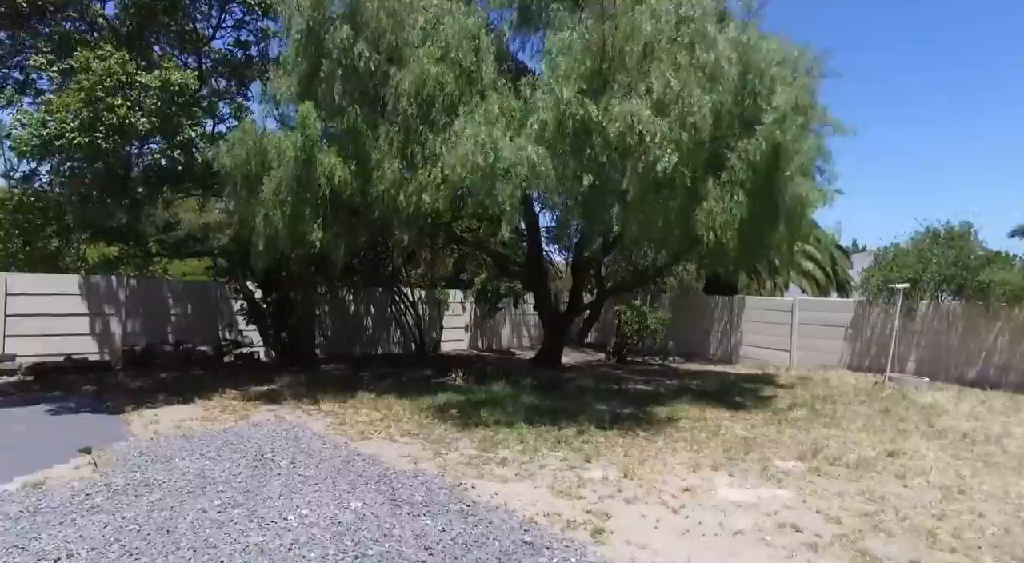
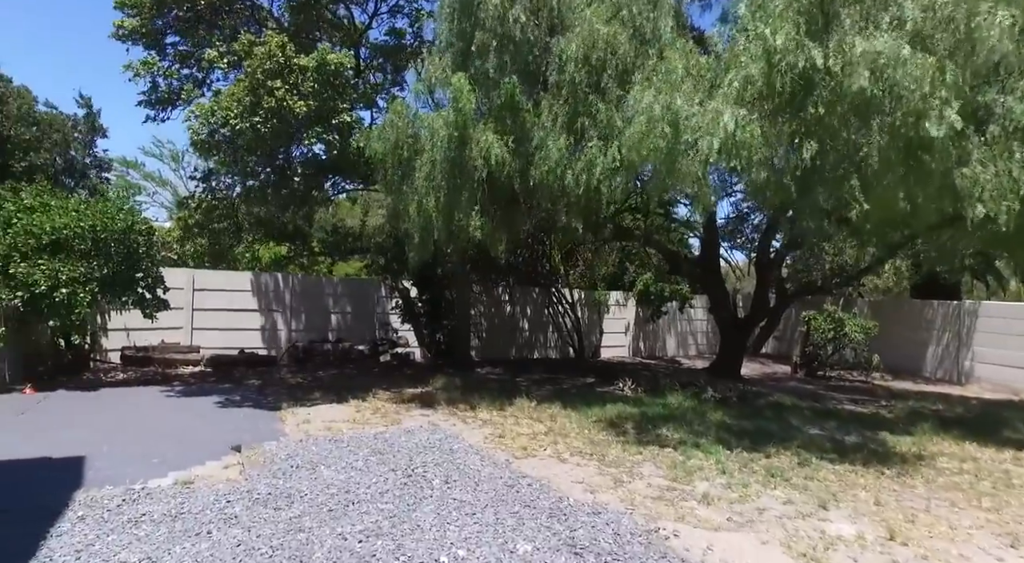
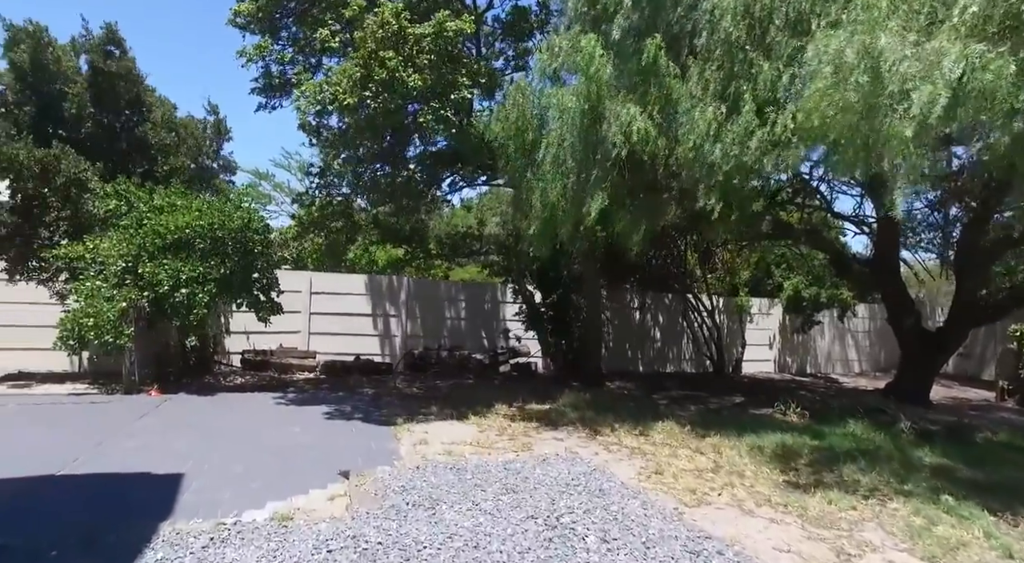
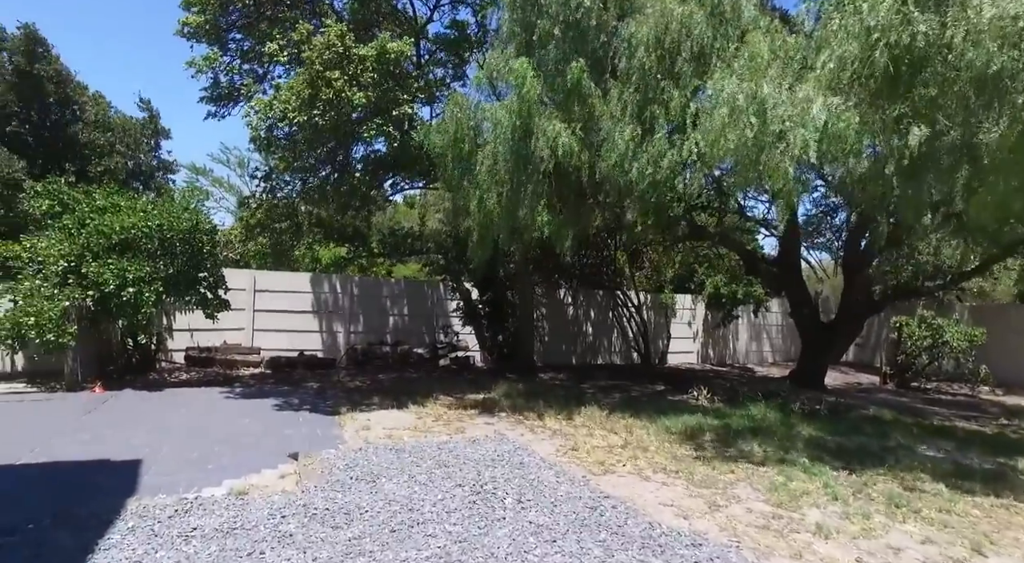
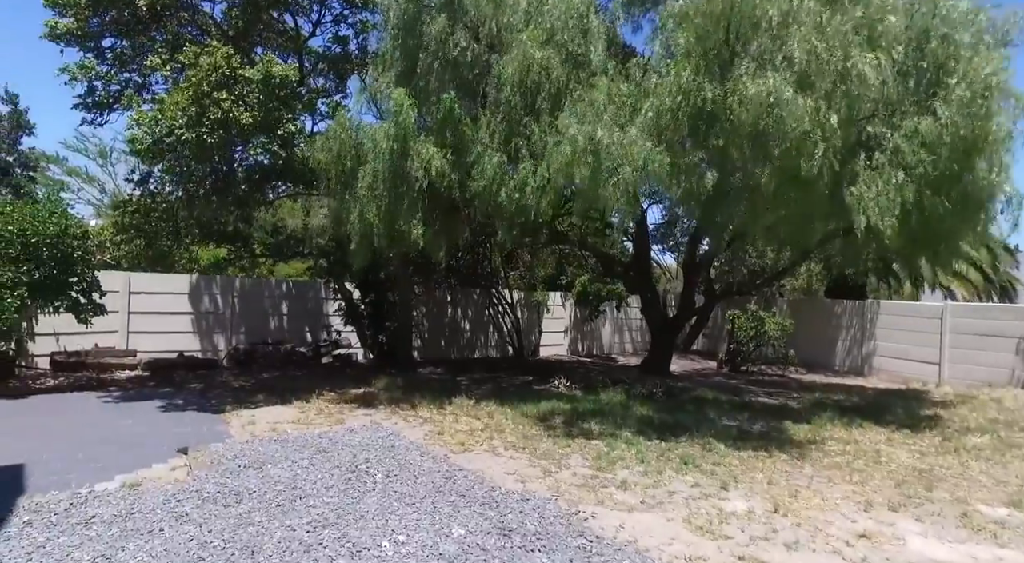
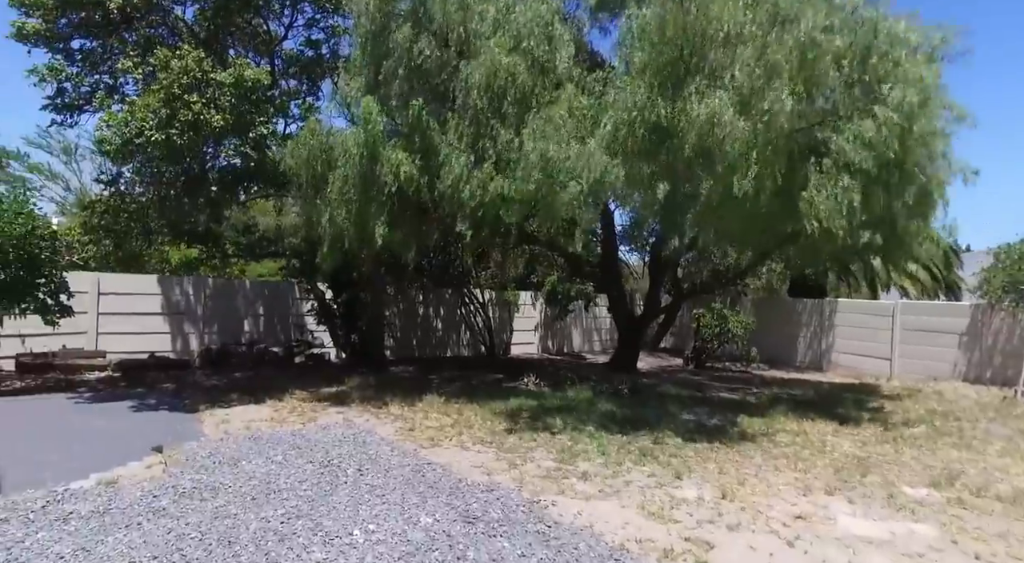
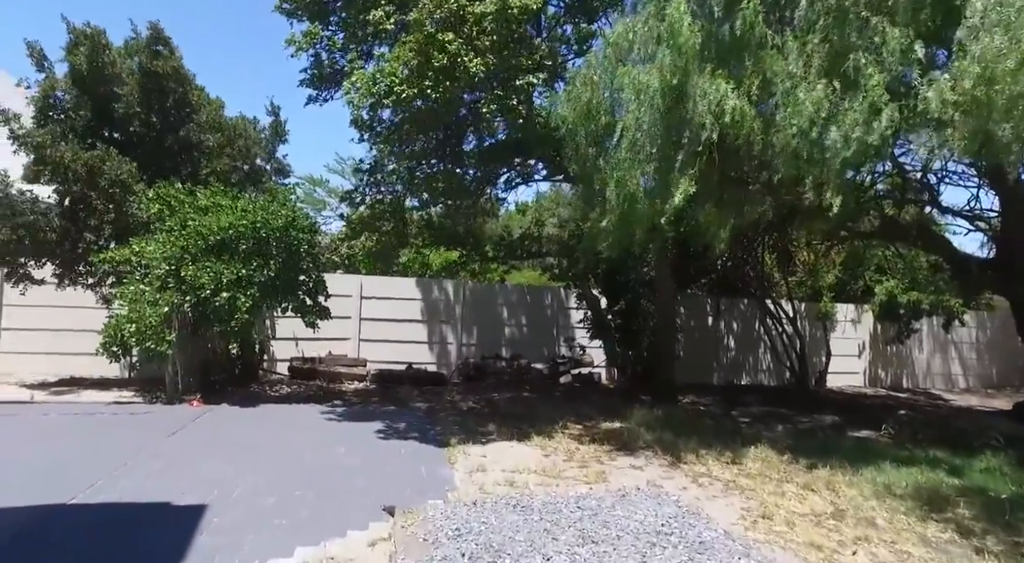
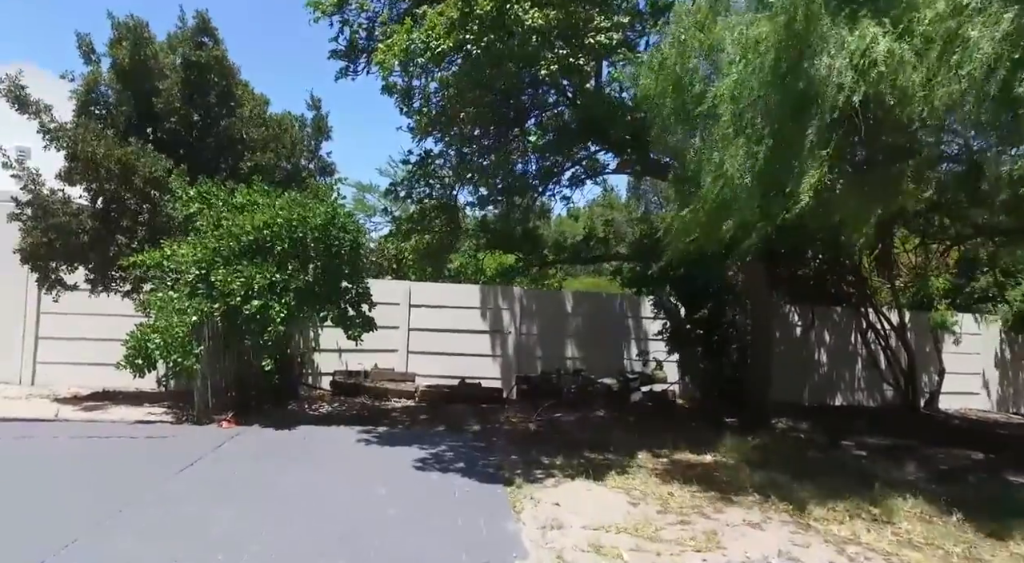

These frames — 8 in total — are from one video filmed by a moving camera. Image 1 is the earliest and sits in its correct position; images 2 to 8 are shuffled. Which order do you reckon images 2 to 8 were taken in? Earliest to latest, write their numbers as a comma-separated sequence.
6, 5, 2, 4, 3, 7, 8
